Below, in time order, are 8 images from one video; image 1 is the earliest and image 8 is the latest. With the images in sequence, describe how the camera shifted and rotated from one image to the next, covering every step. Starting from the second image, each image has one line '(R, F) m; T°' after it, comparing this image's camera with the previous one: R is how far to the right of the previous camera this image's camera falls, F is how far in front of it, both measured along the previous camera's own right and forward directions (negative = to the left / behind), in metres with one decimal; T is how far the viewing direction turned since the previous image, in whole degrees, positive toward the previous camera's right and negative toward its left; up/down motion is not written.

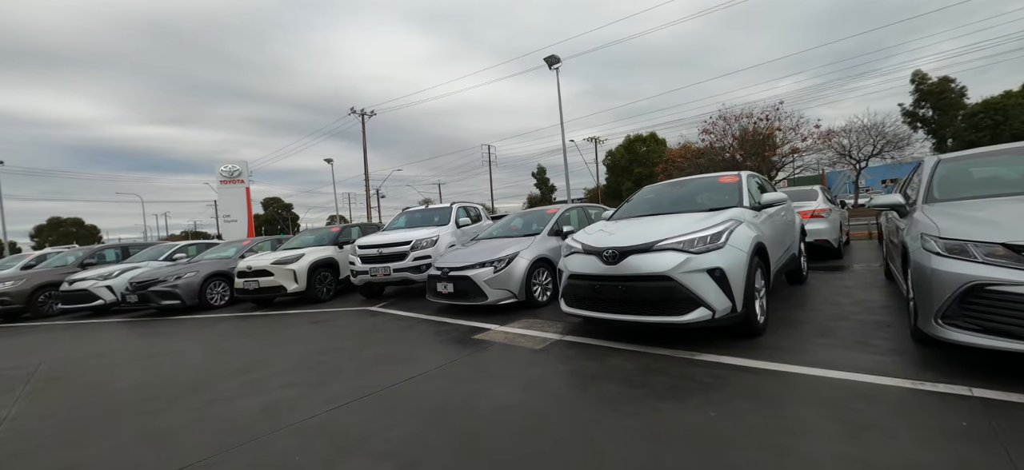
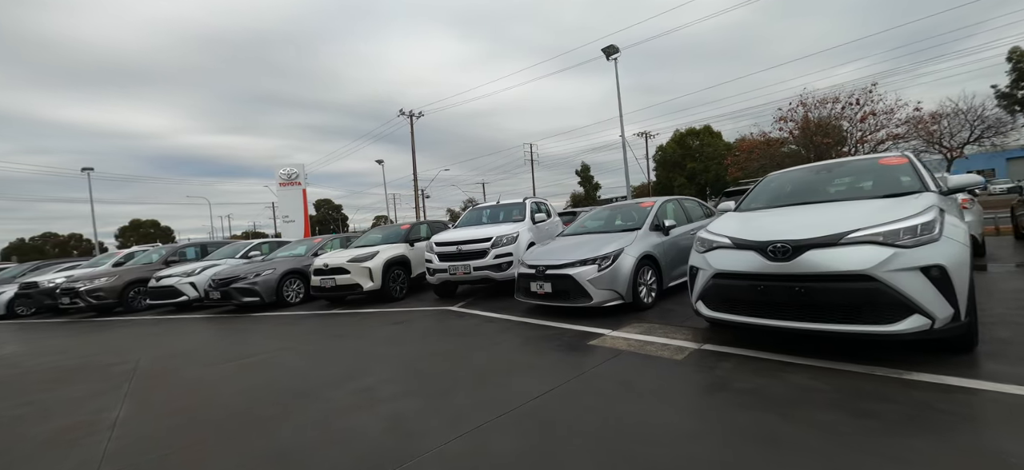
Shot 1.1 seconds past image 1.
(-0.8, +0.5) m; -5°
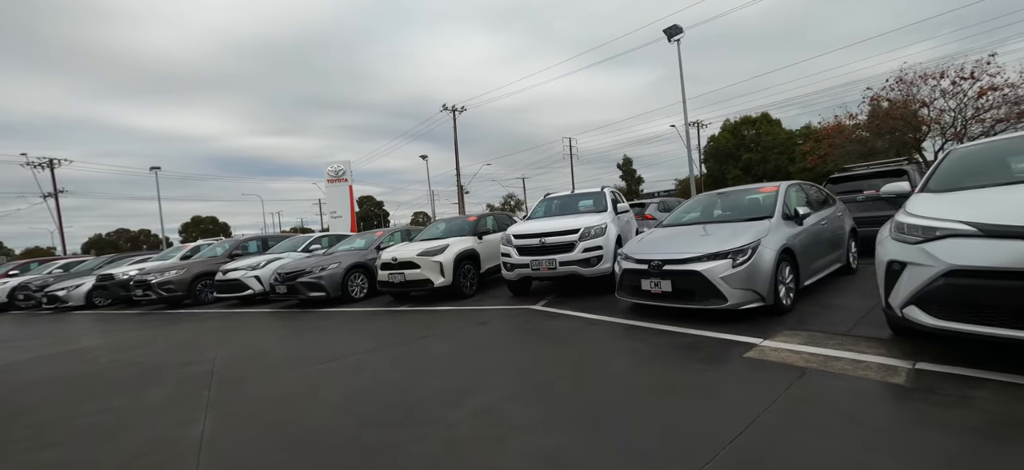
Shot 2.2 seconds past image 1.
(-0.8, +0.7) m; -5°
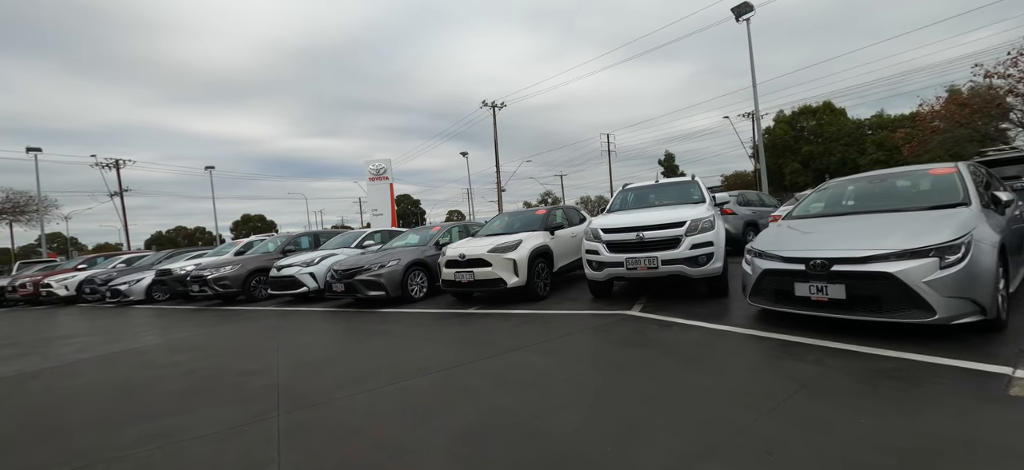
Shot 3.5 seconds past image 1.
(-0.7, +0.8) m; -5°
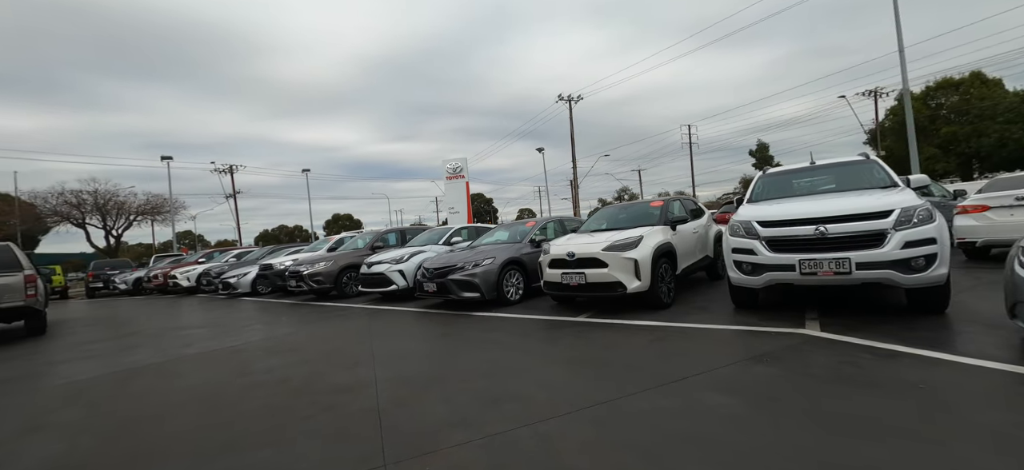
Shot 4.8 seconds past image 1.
(-0.6, +0.9) m; -10°
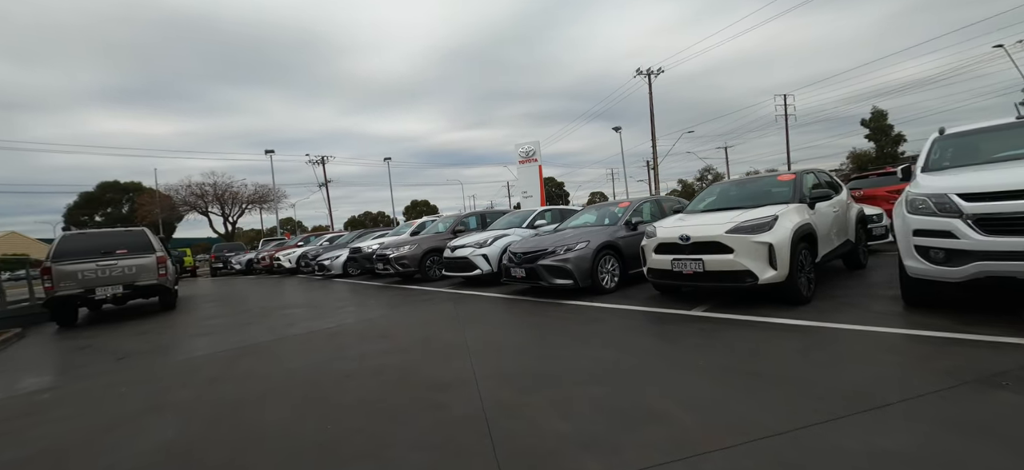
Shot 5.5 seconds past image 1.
(-0.4, +0.6) m; -10°
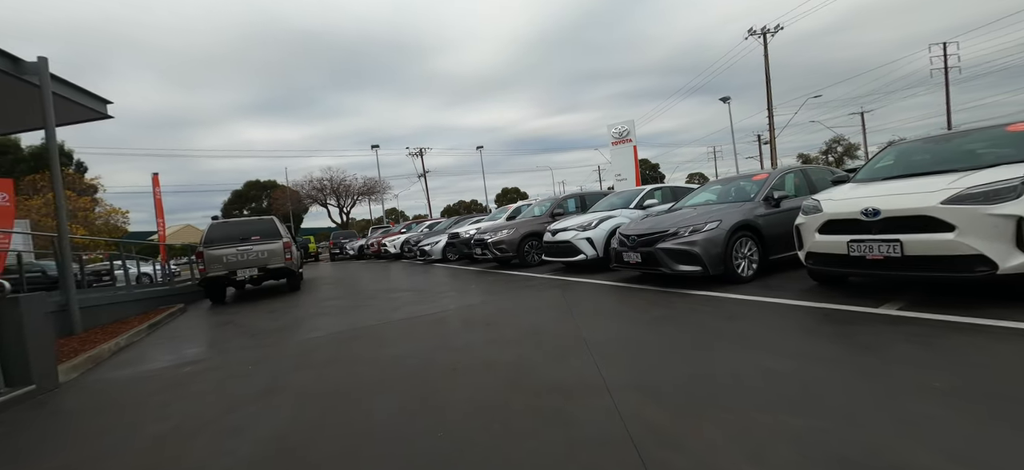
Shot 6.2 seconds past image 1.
(-0.3, +0.6) m; -12°
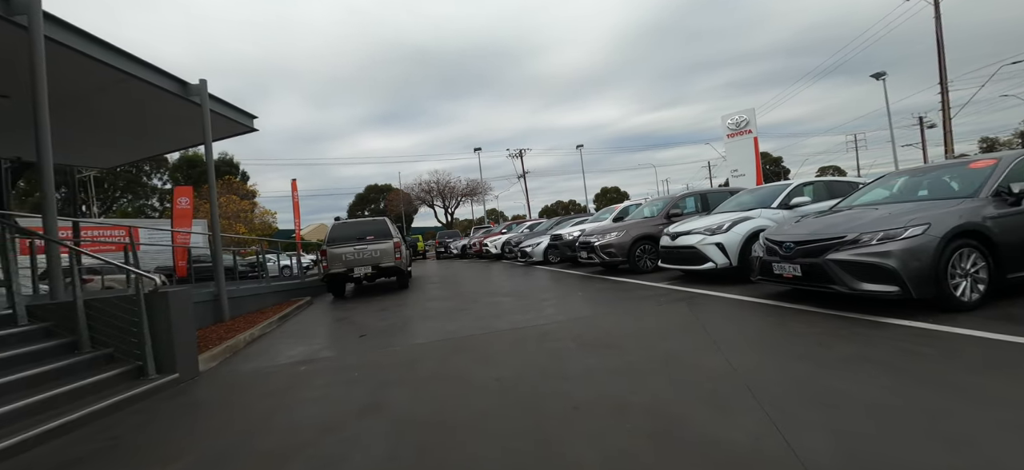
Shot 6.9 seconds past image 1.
(-0.3, +0.7) m; -13°
